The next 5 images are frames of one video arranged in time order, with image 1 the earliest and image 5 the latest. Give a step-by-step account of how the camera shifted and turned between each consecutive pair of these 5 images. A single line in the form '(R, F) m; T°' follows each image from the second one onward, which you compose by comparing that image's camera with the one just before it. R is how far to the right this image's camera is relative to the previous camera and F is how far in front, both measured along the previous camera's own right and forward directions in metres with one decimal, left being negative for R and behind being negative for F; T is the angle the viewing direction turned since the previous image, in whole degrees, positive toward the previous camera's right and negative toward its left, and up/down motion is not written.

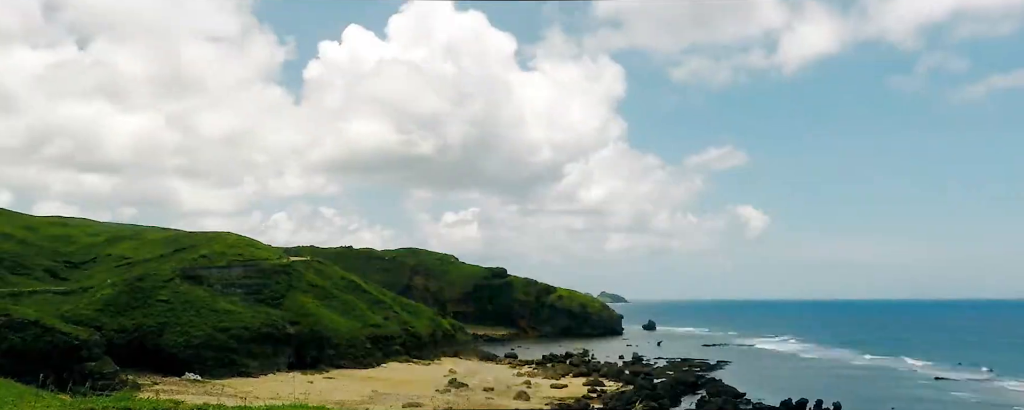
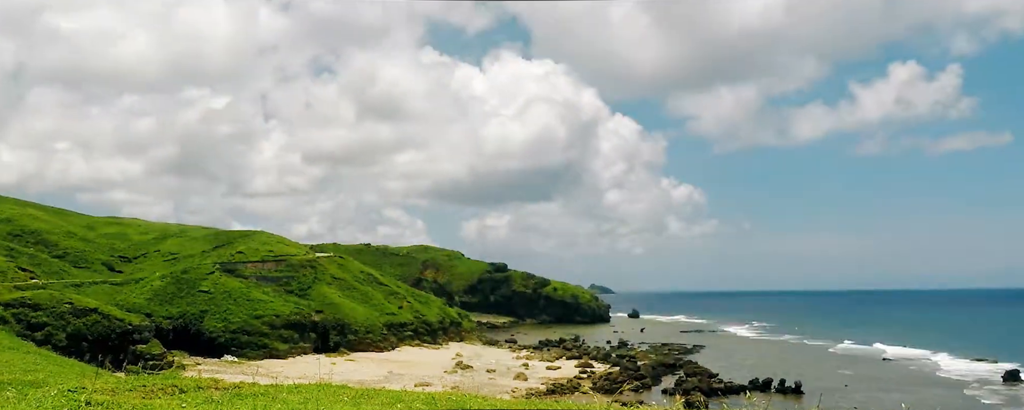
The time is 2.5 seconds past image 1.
(+1.2, -8.1) m; -1°
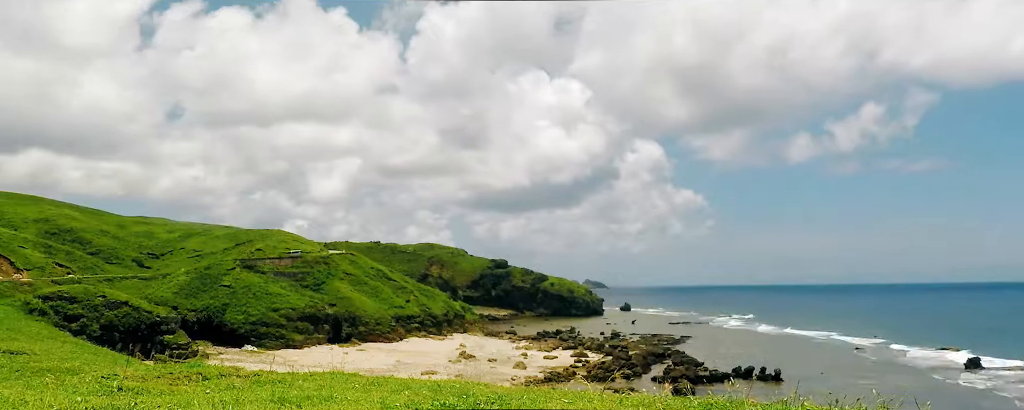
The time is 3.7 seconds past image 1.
(+0.7, -5.3) m; 0°
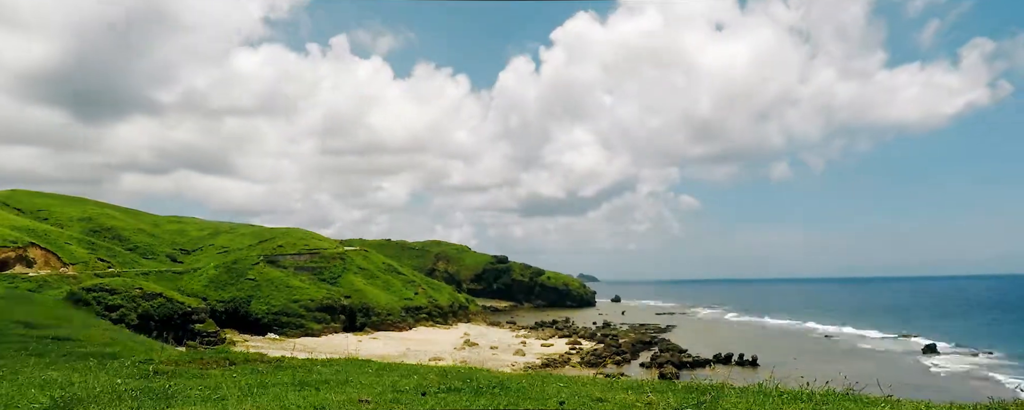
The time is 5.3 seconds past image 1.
(+0.7, -7.1) m; 0°
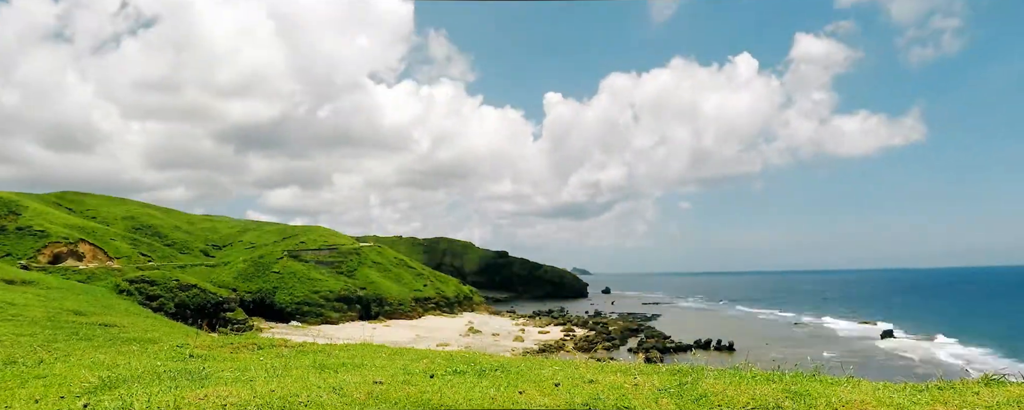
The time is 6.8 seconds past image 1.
(+1.1, -8.5) m; -1°
